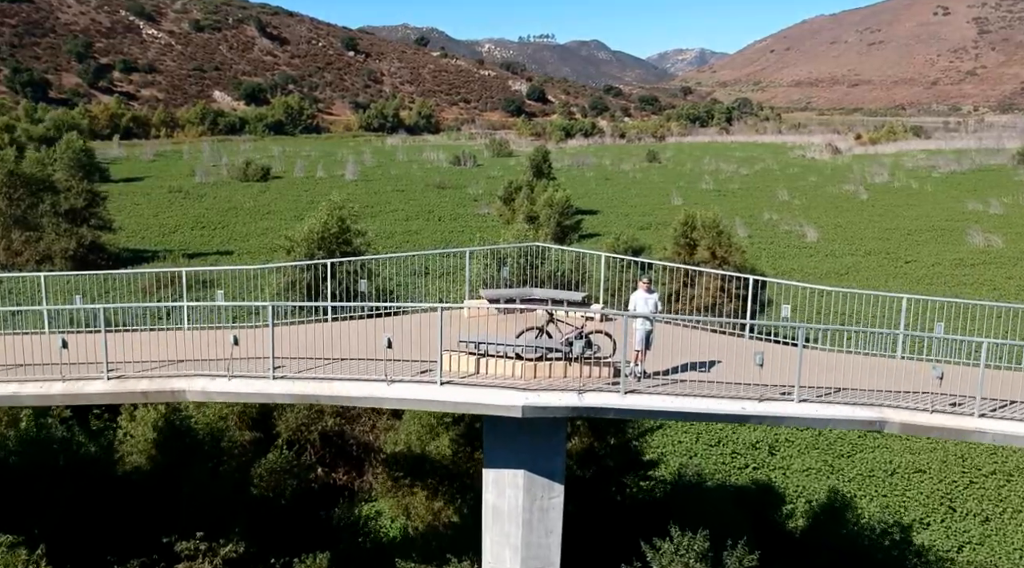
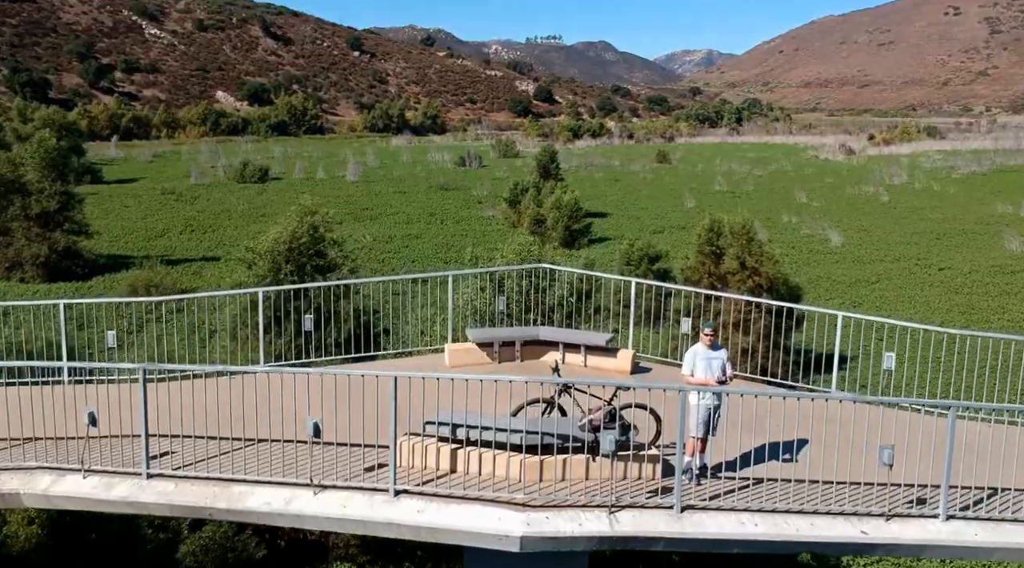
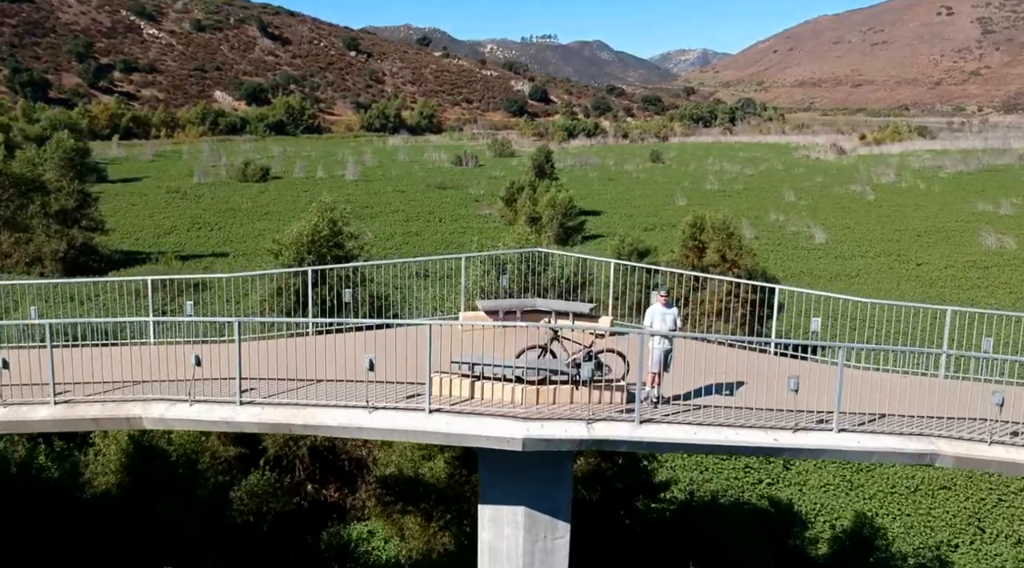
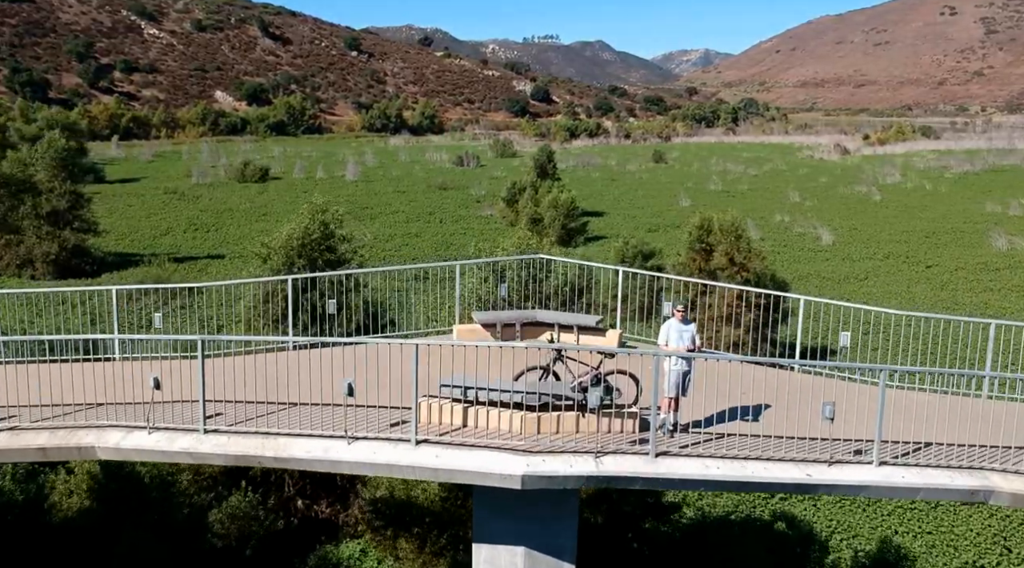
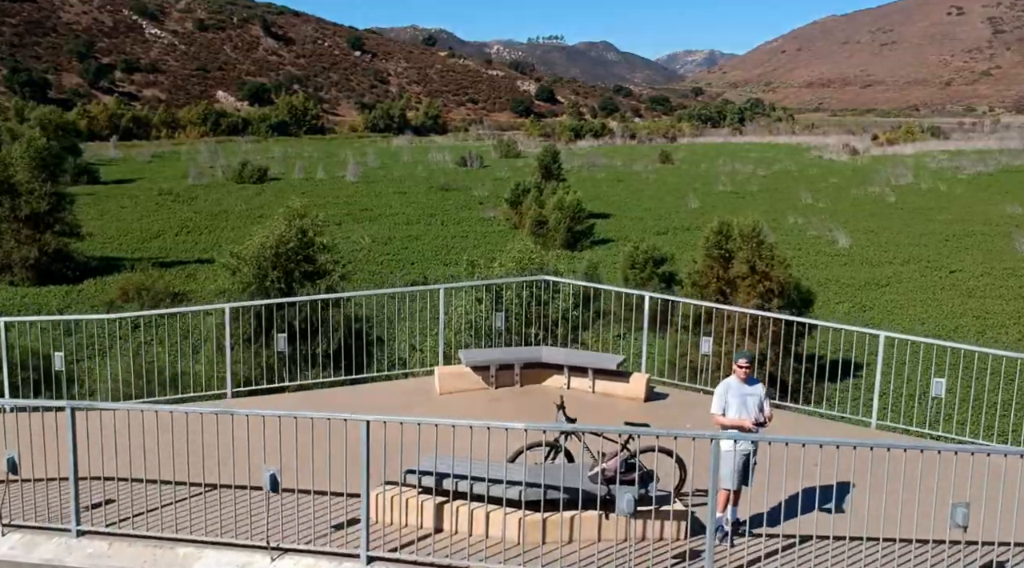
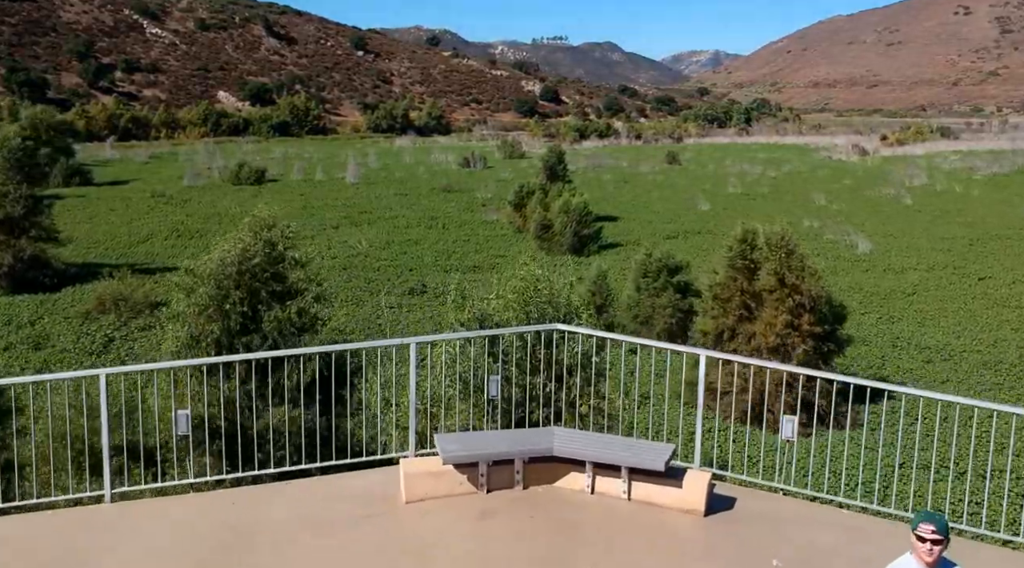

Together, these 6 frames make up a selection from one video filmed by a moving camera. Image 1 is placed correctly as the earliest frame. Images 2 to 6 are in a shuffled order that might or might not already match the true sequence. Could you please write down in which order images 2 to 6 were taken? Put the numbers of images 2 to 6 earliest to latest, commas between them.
3, 4, 2, 5, 6
